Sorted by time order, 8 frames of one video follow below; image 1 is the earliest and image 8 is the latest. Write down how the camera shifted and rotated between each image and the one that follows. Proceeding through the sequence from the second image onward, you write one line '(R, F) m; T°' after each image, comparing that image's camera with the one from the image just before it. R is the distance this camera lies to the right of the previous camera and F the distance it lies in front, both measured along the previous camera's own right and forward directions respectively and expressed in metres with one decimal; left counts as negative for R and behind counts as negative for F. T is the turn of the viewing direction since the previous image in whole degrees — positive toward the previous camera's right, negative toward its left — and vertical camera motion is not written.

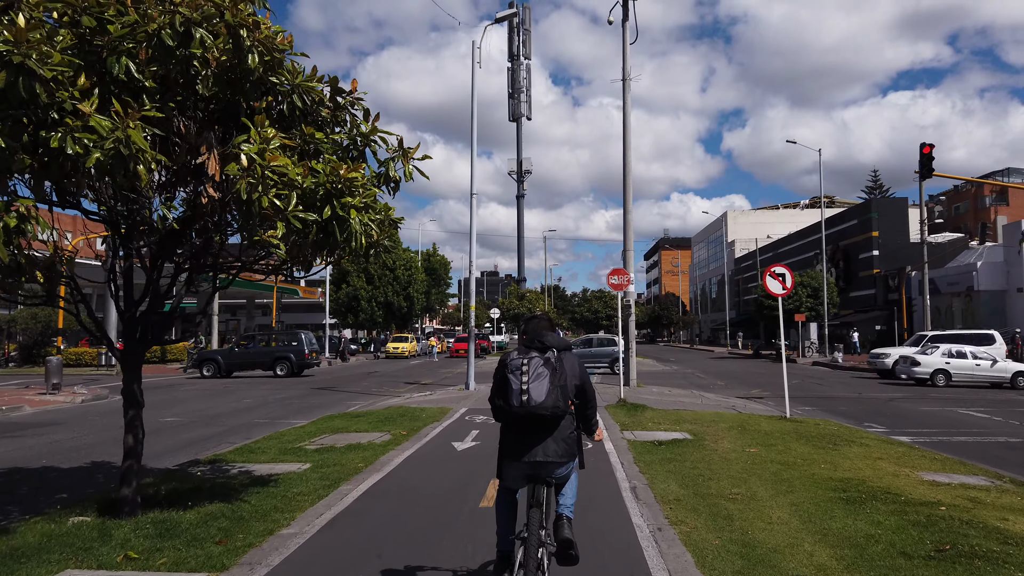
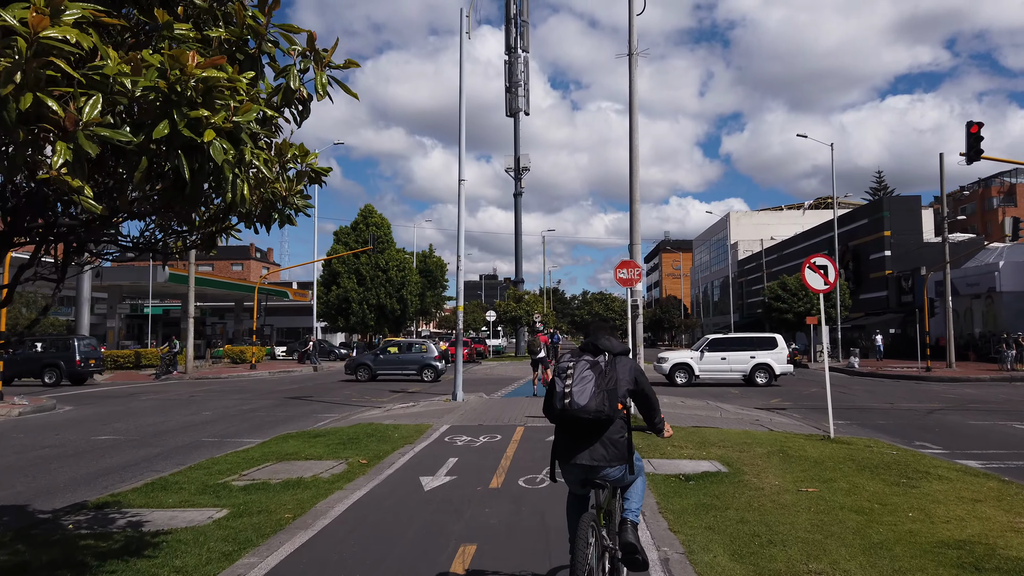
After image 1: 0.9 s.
(+0.1, +2.1) m; 0°
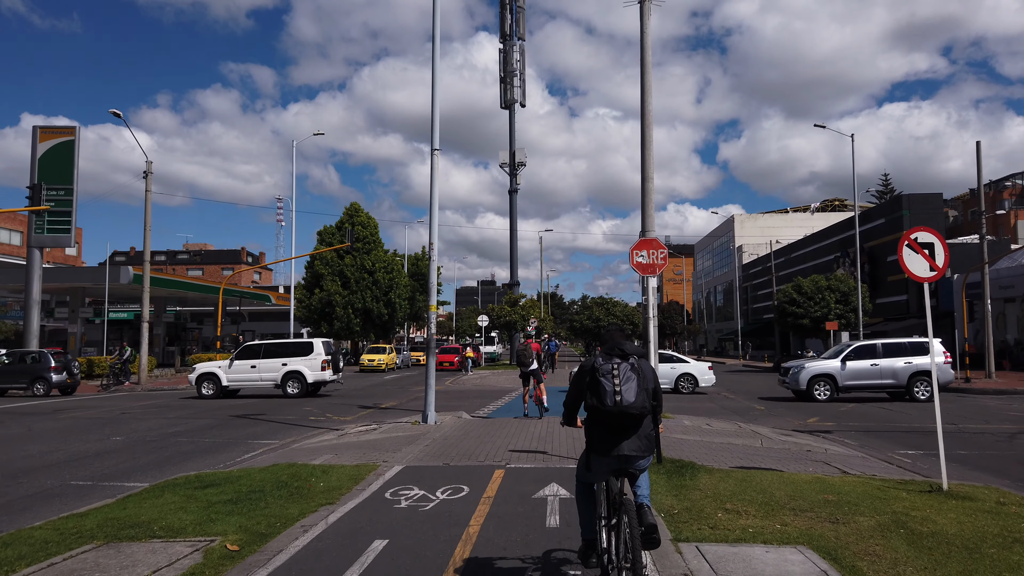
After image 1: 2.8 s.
(+0.2, +3.2) m; 0°
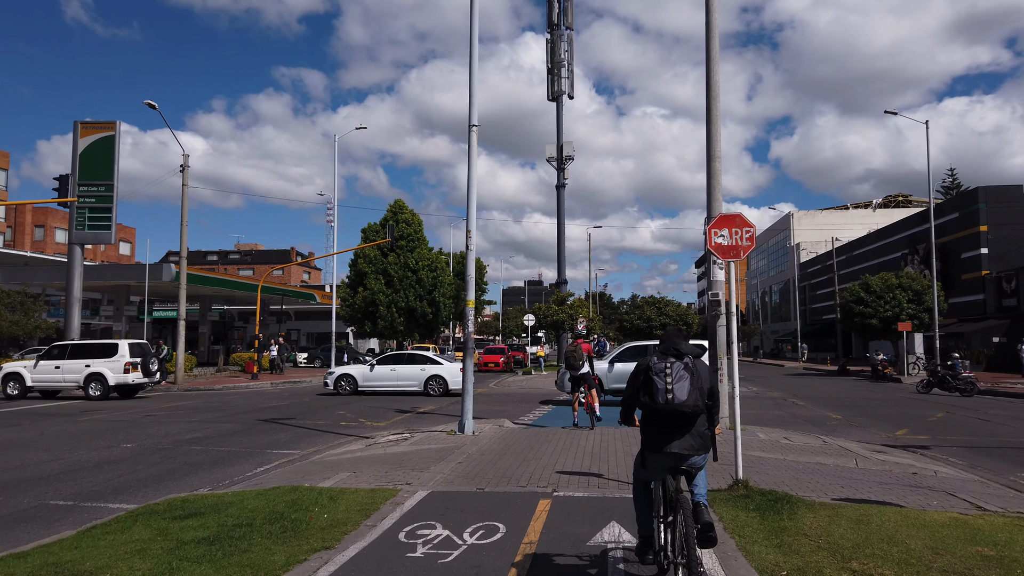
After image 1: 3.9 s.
(0.0, +1.5) m; -4°
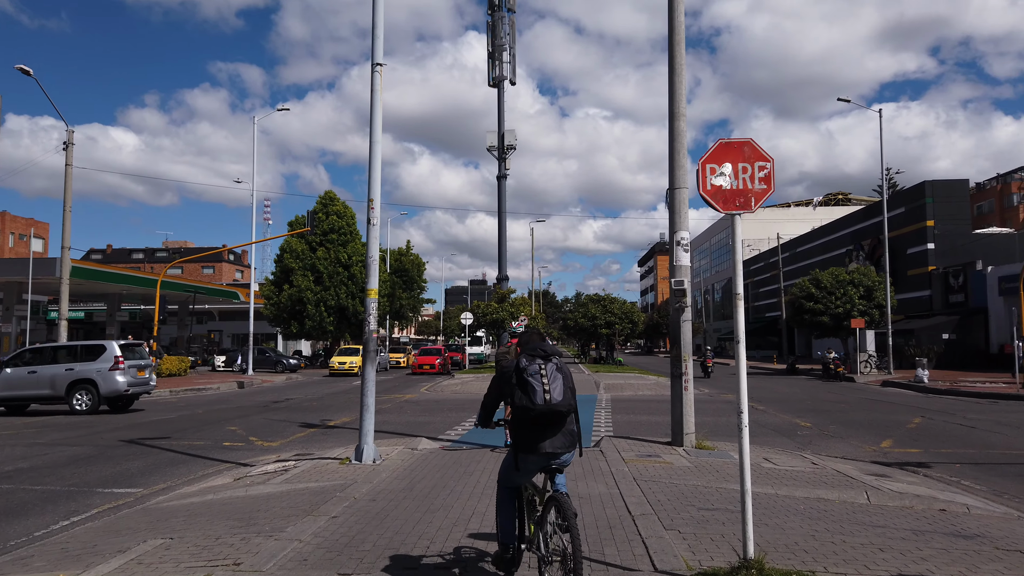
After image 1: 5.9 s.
(+0.4, +2.6) m; +4°
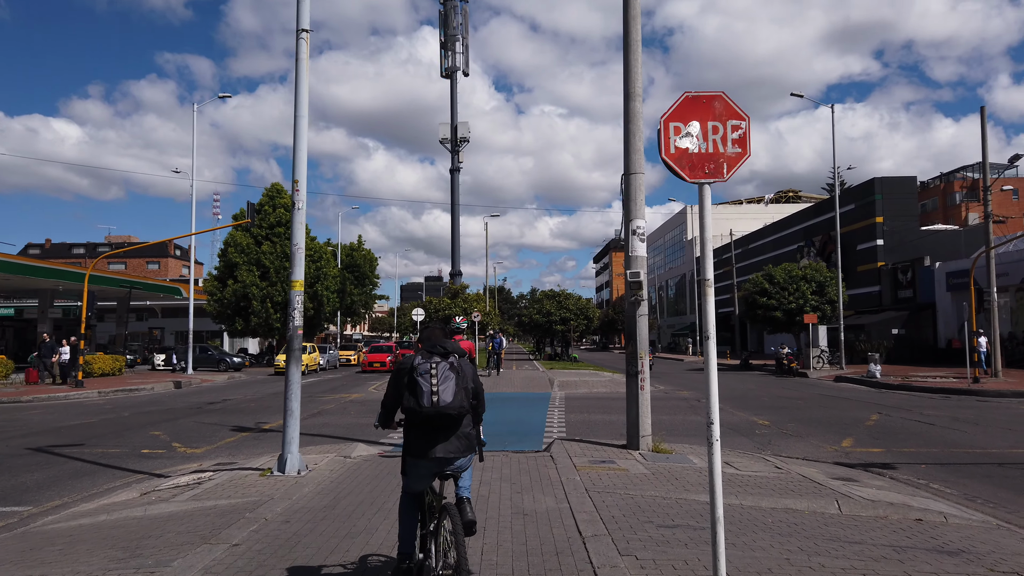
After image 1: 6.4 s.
(+0.2, +0.8) m; +3°
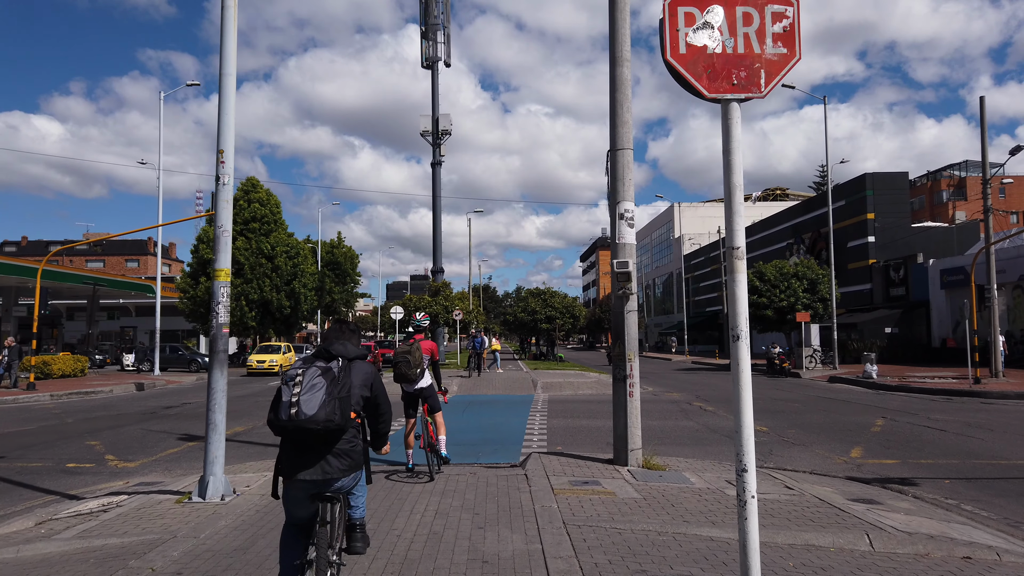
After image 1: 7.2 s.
(+0.2, +1.3) m; +1°
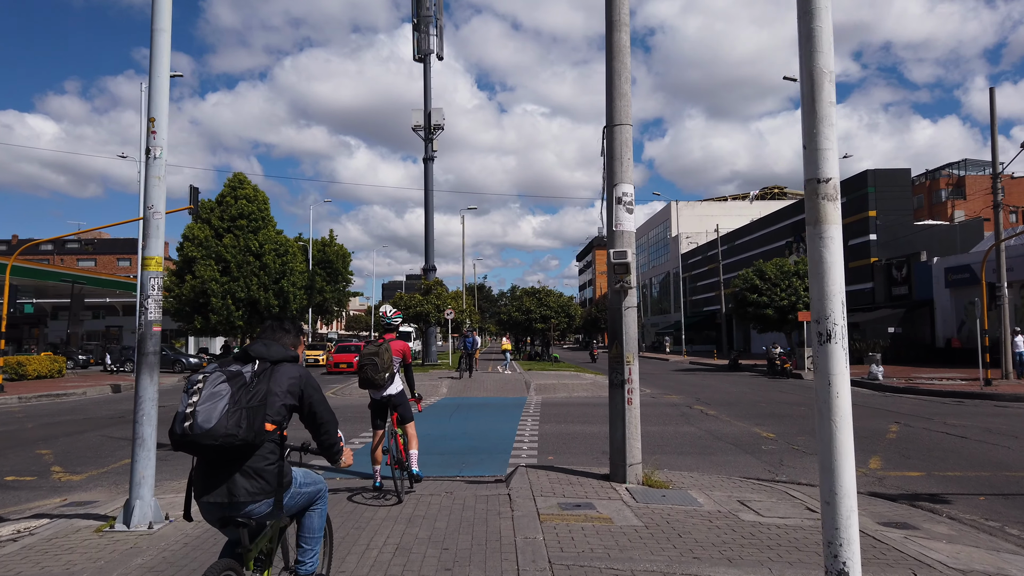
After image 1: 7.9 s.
(+0.1, +1.0) m; 0°
